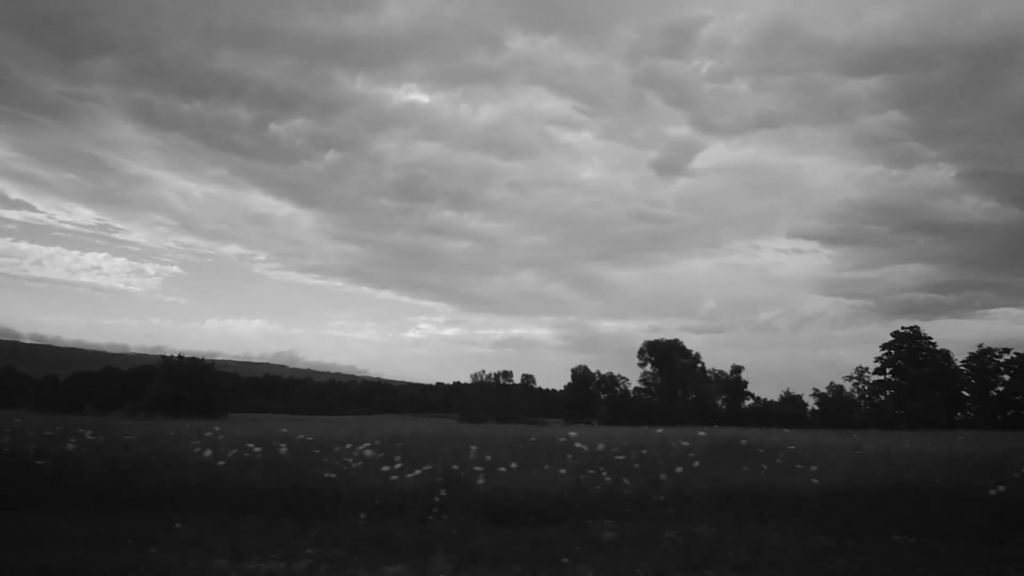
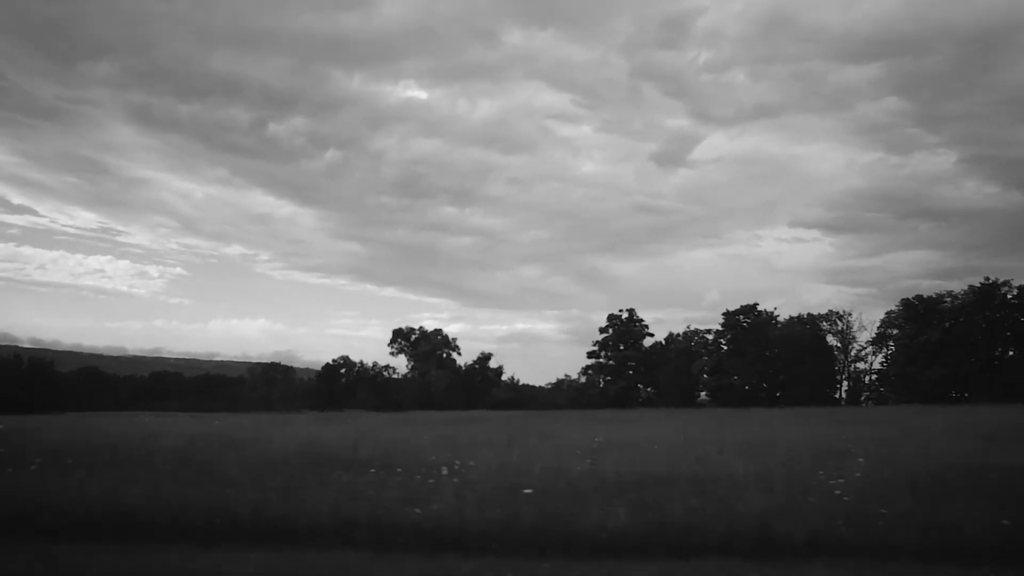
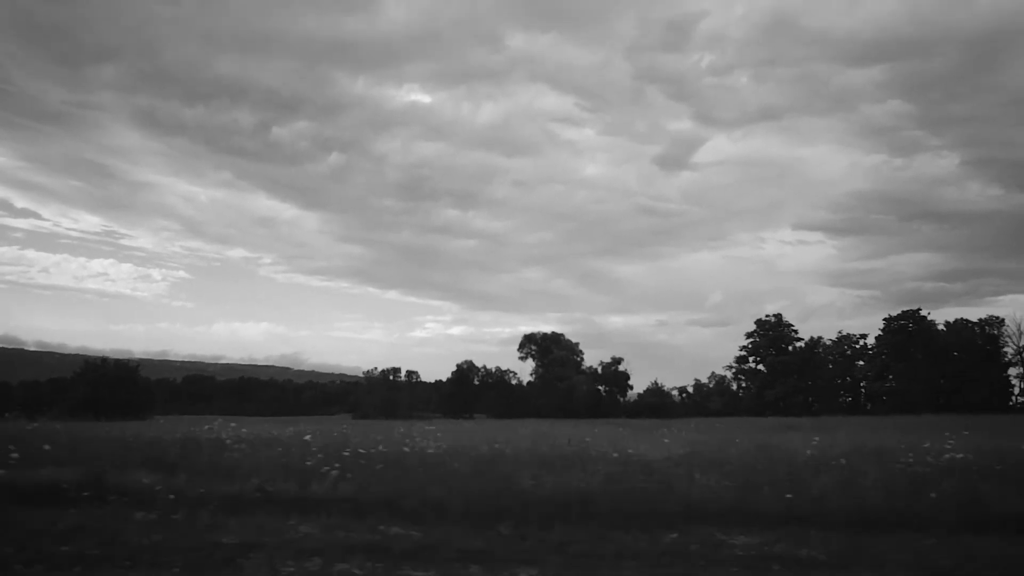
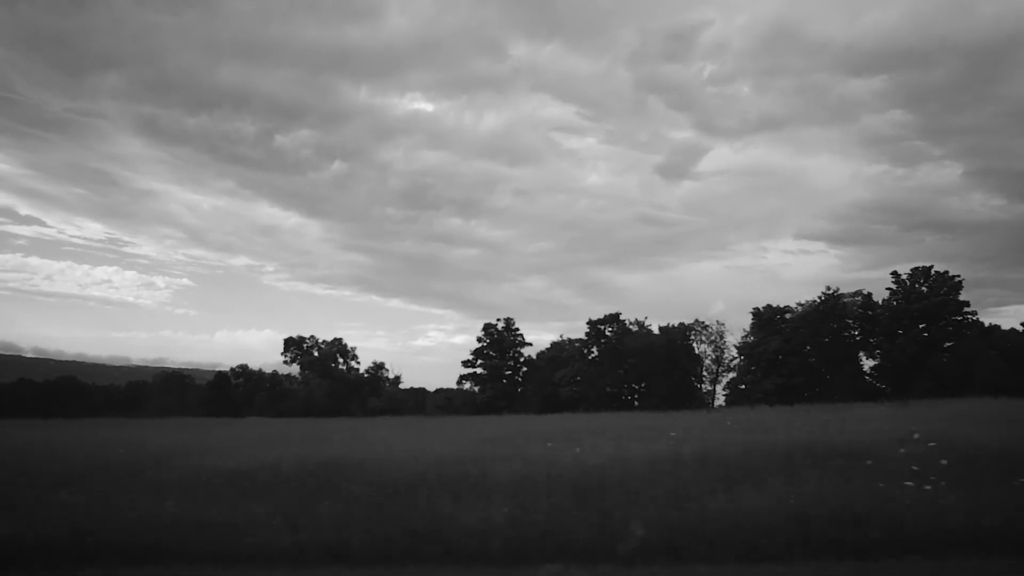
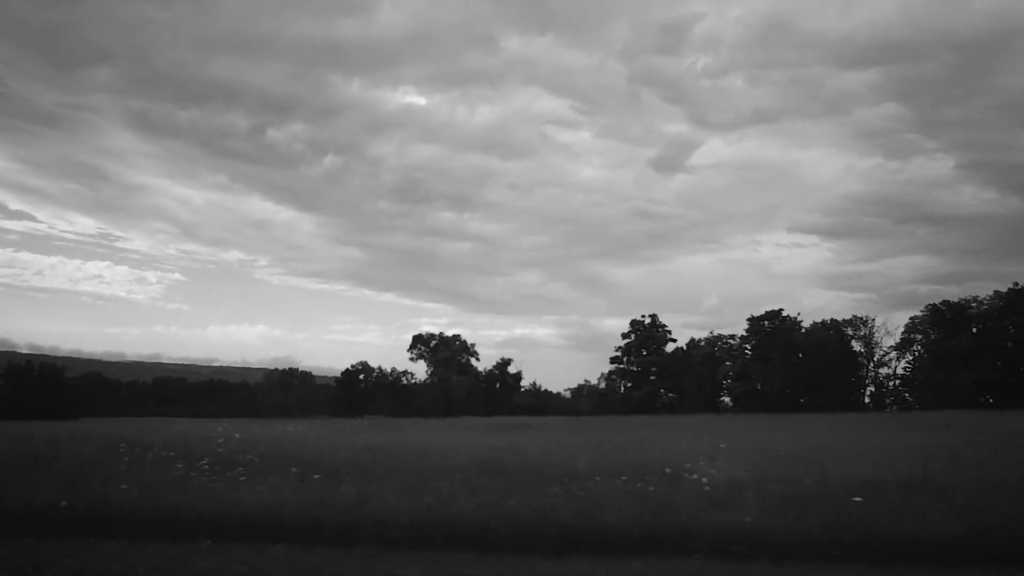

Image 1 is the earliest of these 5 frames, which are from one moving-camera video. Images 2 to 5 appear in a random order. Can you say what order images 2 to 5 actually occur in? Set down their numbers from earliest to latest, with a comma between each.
3, 5, 2, 4
